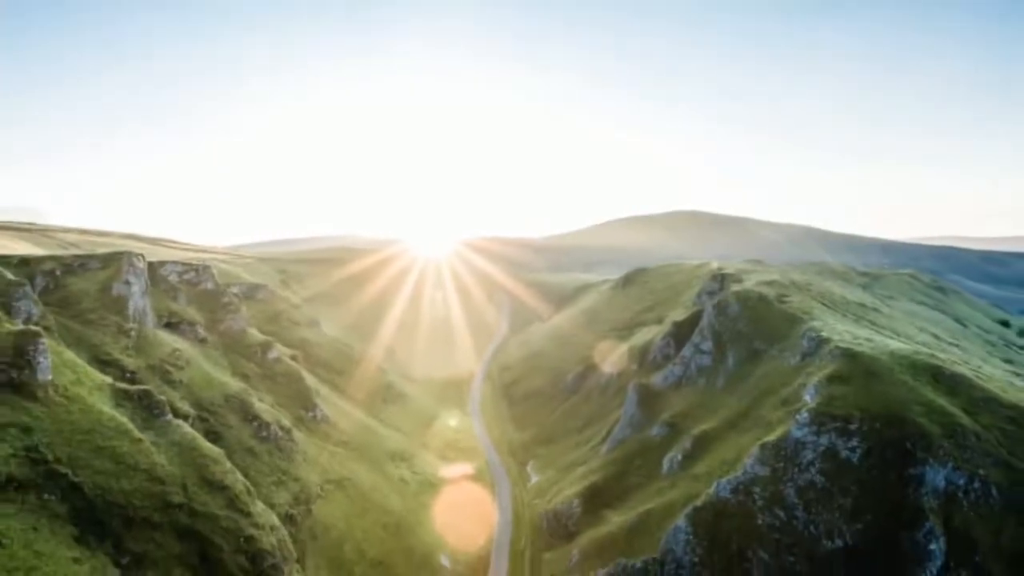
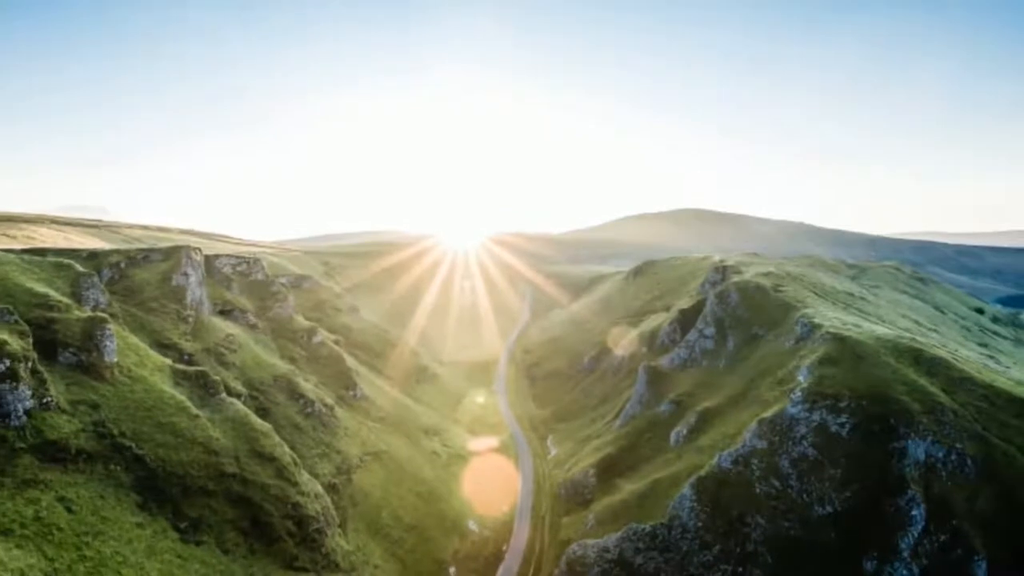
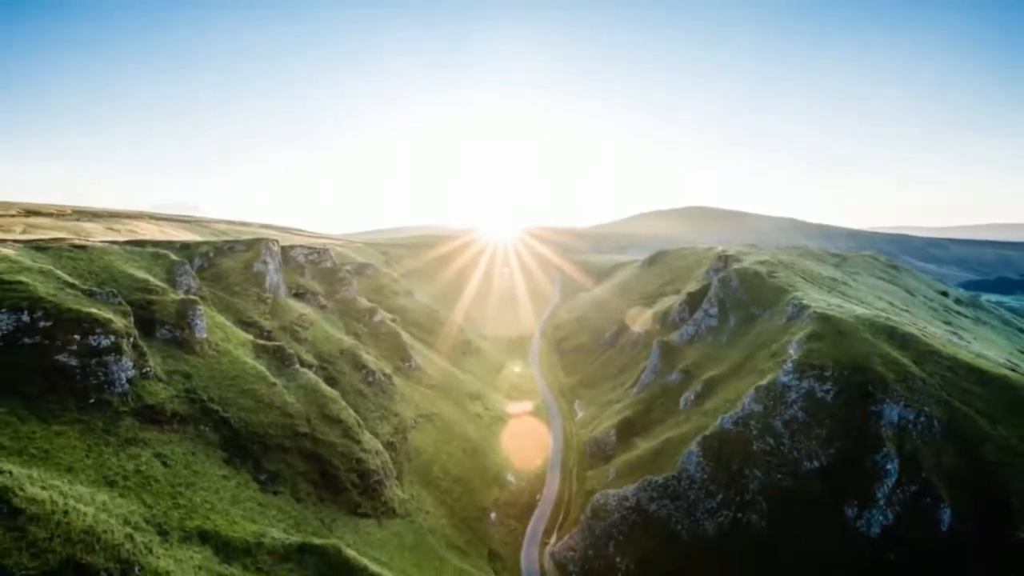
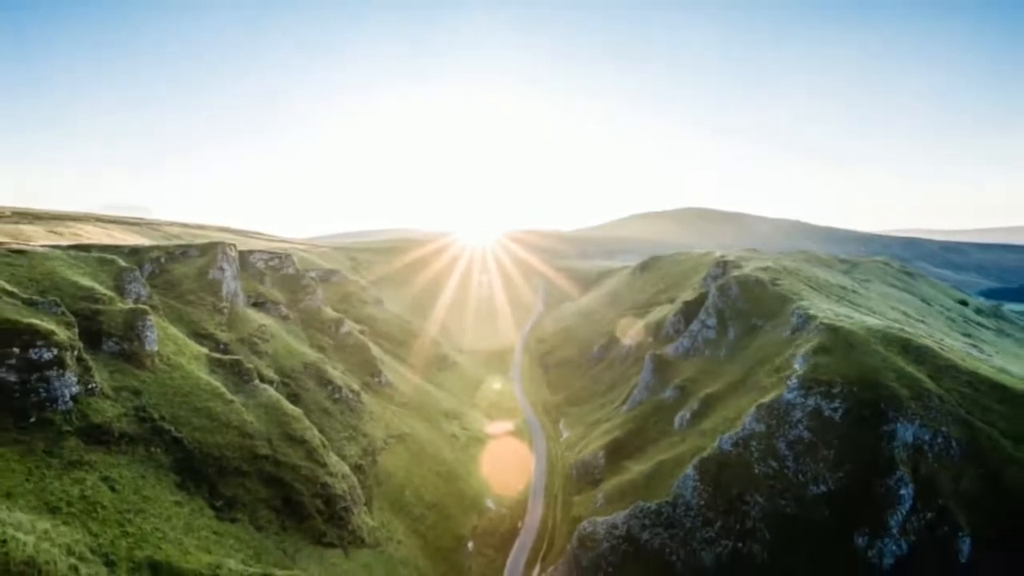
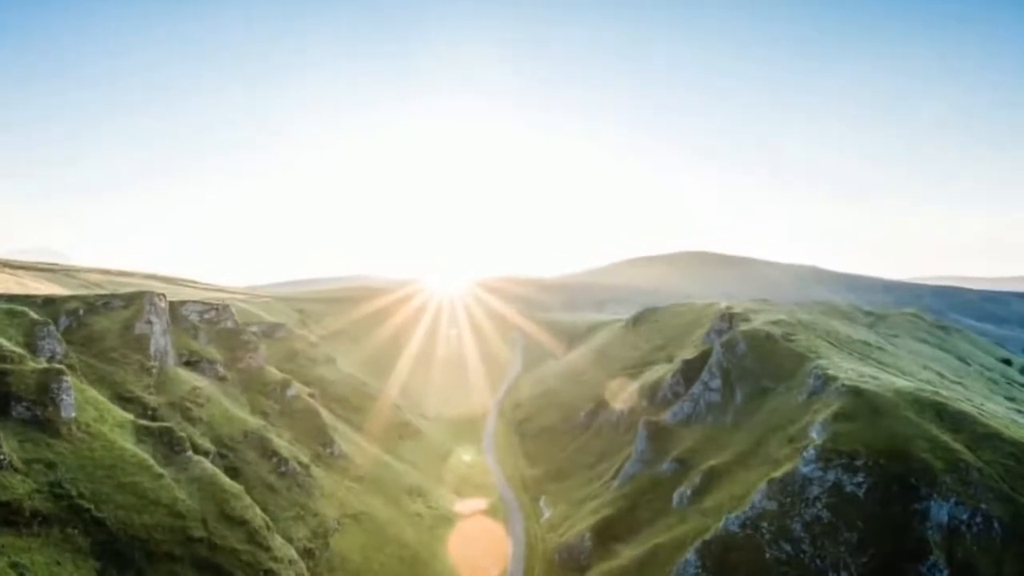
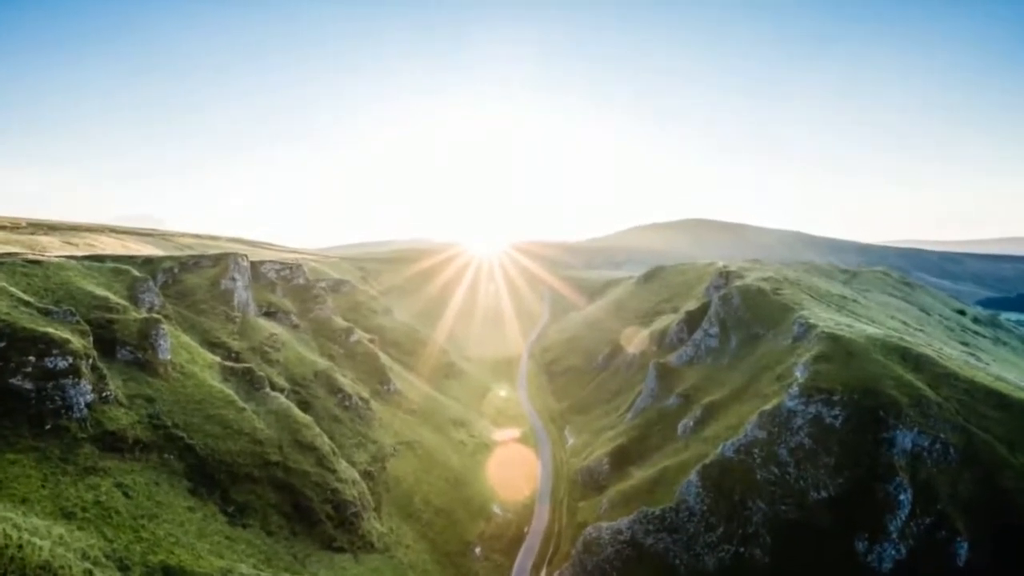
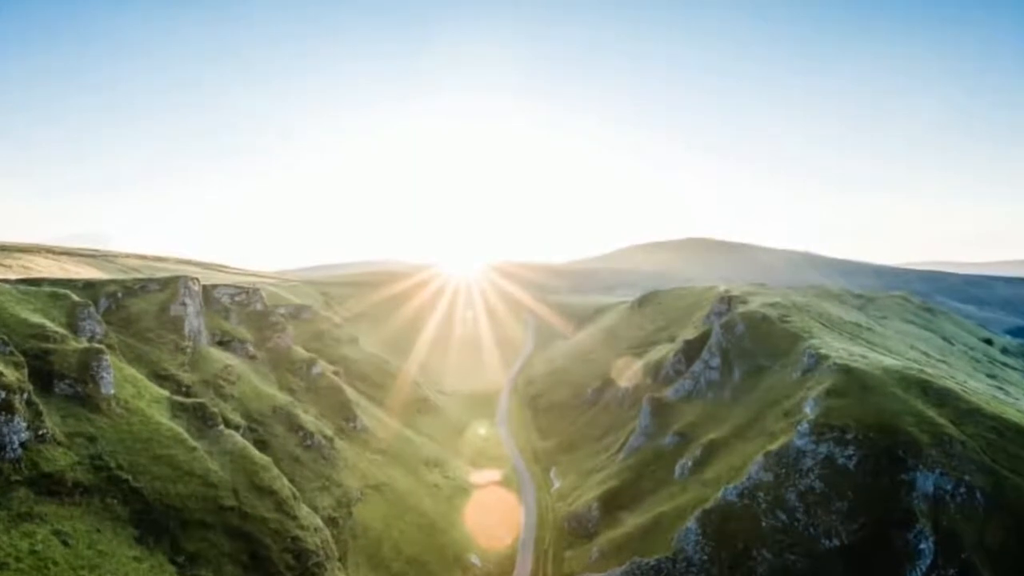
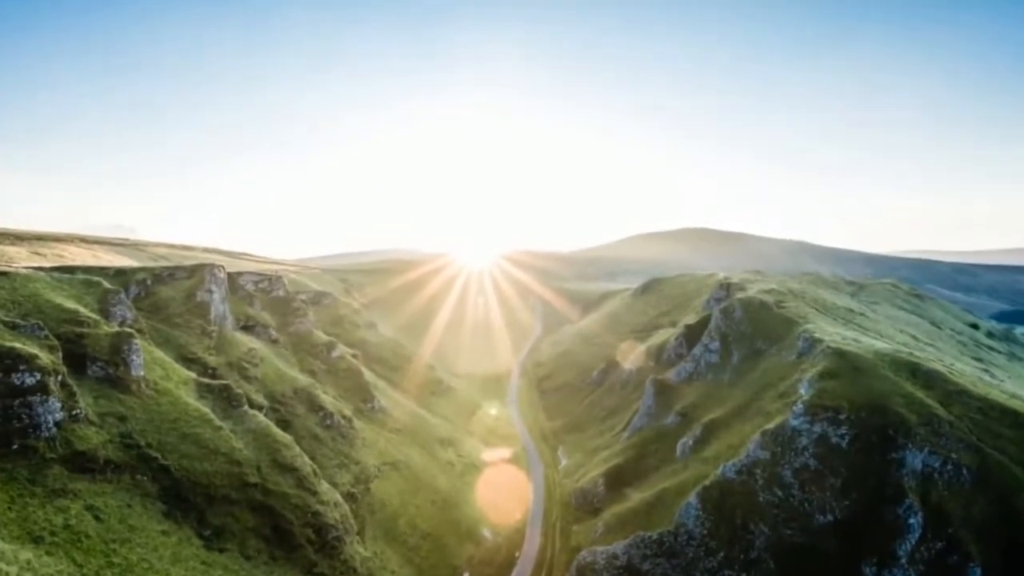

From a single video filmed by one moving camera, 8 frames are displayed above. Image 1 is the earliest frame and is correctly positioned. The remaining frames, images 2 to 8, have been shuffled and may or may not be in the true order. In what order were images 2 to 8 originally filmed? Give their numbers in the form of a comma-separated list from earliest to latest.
2, 4, 3, 6, 8, 7, 5
